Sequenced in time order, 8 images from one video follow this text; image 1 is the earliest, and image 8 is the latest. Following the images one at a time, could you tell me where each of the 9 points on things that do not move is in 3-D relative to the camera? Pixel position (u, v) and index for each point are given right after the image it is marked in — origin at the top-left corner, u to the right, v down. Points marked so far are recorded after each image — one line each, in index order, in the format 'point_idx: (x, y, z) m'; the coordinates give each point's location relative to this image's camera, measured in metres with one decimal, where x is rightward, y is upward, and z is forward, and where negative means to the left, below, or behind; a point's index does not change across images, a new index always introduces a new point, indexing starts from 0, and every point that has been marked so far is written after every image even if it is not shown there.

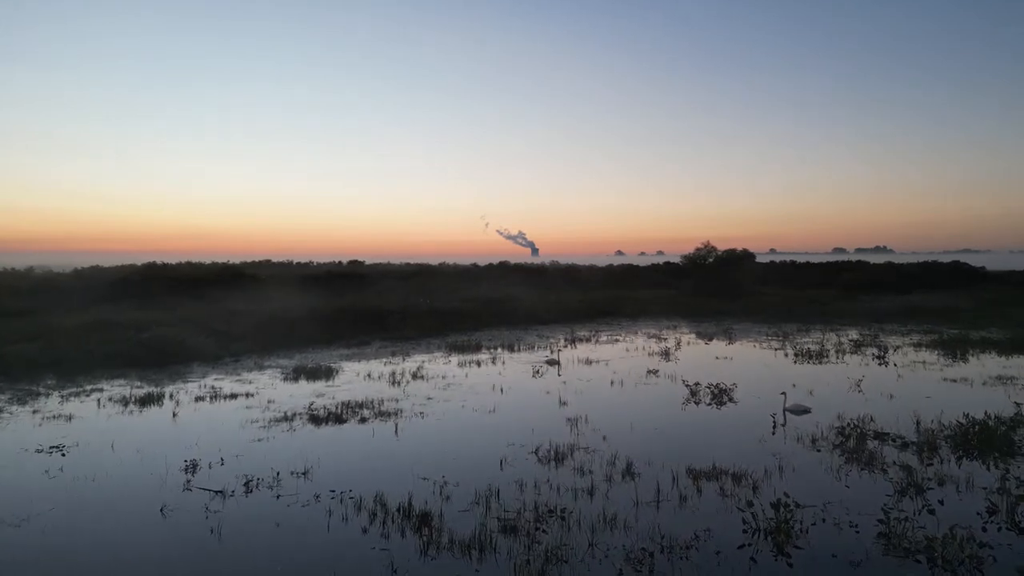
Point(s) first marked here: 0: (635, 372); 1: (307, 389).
0: (+4.6, -3.1, +17.5) m
1: (-6.7, -3.3, +15.3) m
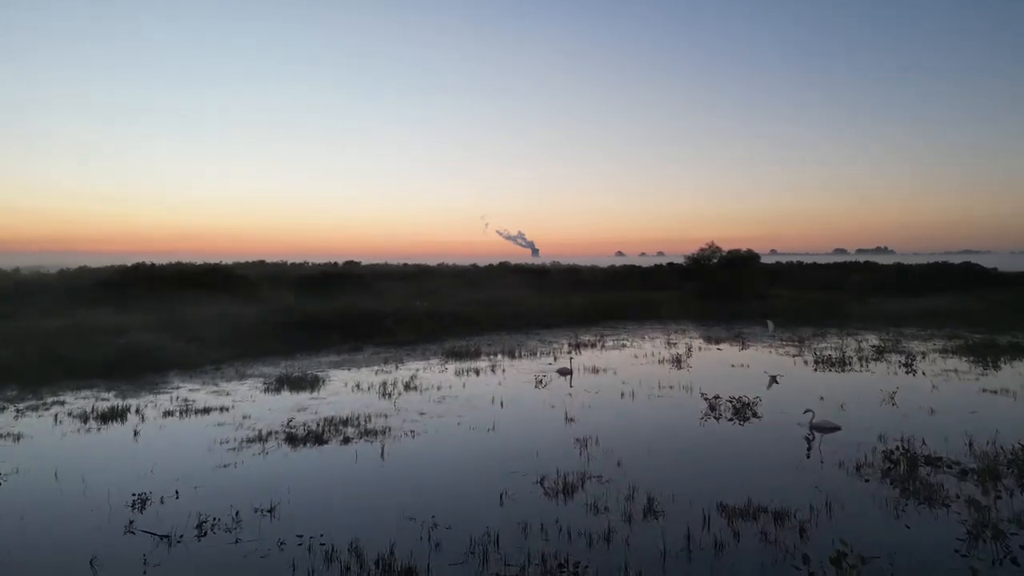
0: (+4.7, -3.2, +16.2) m
1: (-6.7, -3.4, +14.0) m
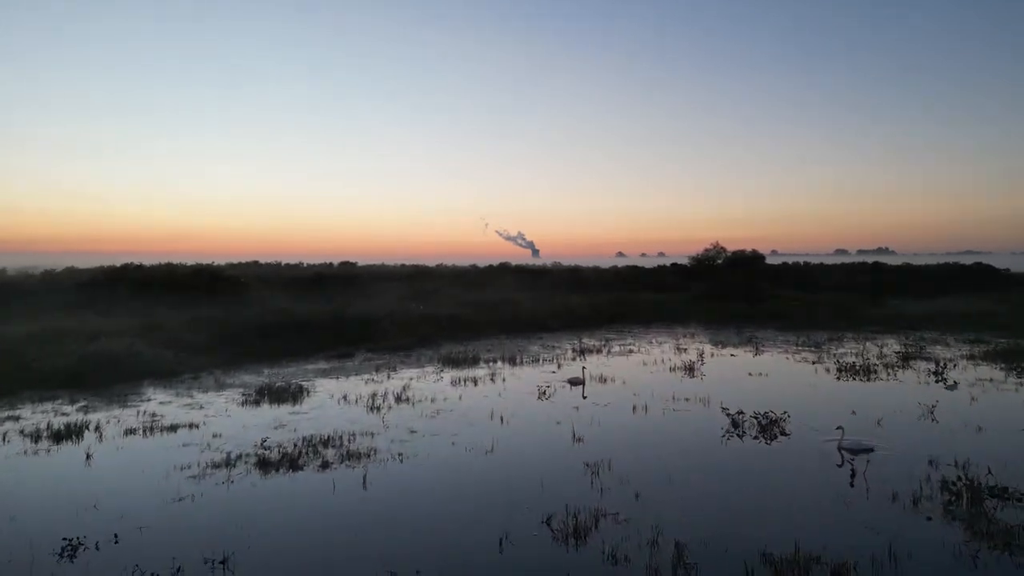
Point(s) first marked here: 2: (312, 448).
0: (+4.7, -3.3, +14.9) m
1: (-6.7, -3.5, +12.7) m
2: (-4.4, -3.5, +10.4) m
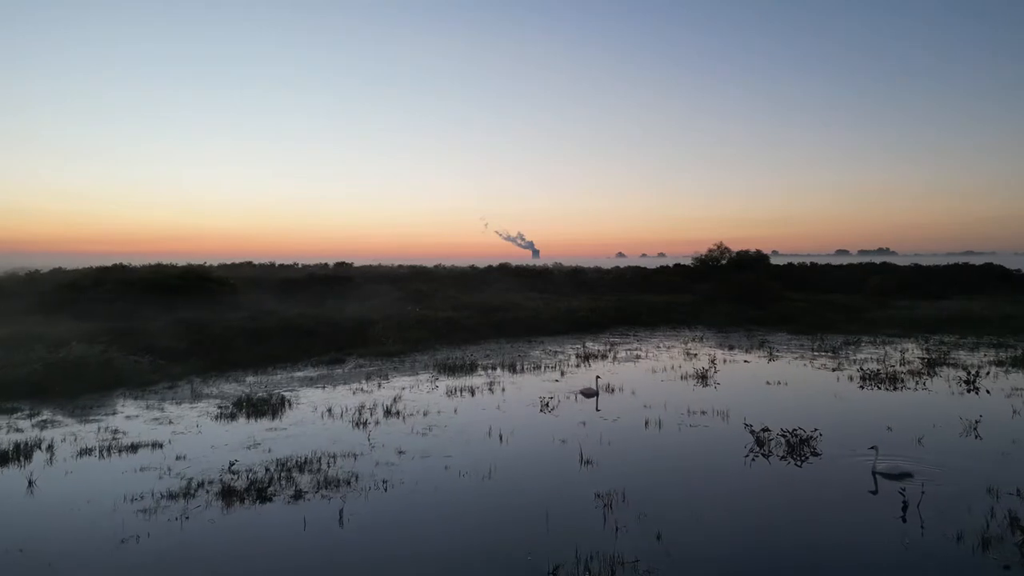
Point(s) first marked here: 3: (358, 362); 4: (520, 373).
0: (+4.7, -3.4, +13.7) m
1: (-6.7, -3.6, +11.5) m
2: (-4.4, -3.6, +9.2) m
3: (-6.5, -3.1, +19.8) m
4: (+0.3, -3.3, +18.1) m
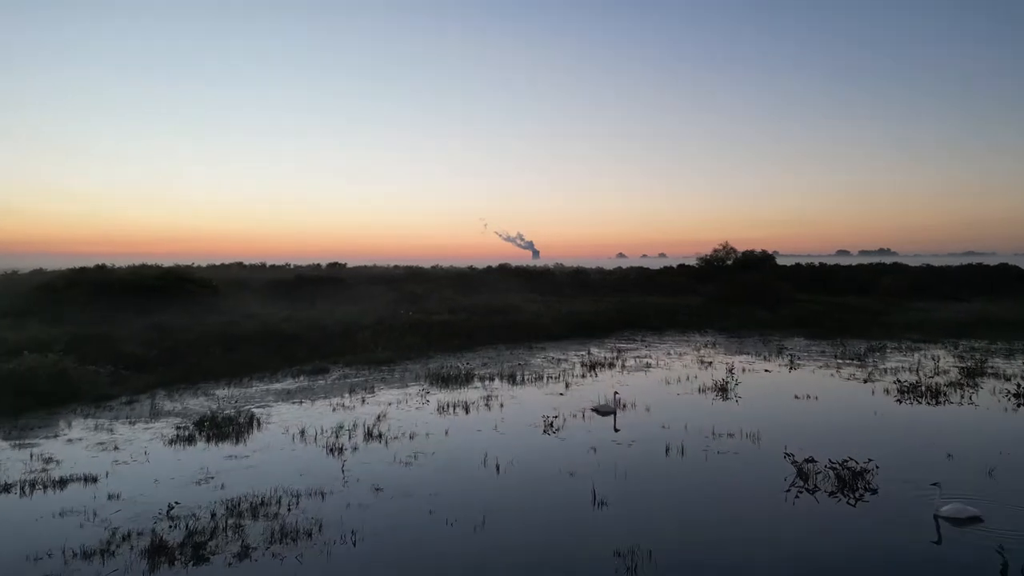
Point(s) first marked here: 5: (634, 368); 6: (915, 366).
0: (+4.7, -3.5, +12.0) m
1: (-6.7, -3.7, +9.8) m
2: (-4.5, -3.7, +7.5) m
3: (-6.5, -3.2, +18.2) m
4: (+0.3, -3.4, +16.4) m
5: (+4.9, -3.2, +19.0) m
6: (+16.4, -3.2, +19.1) m
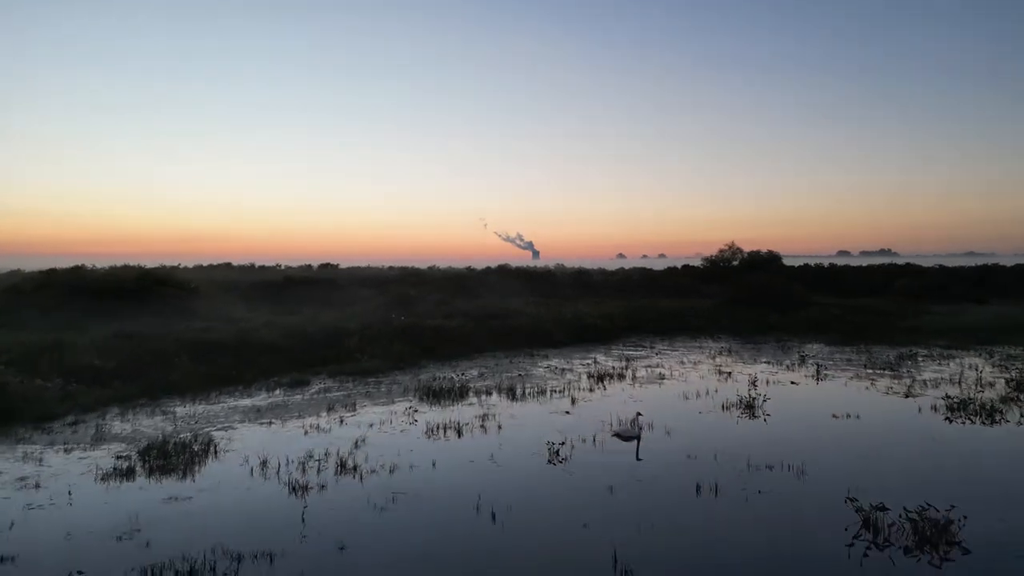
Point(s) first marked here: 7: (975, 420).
0: (+4.6, -3.6, +10.2) m
1: (-6.7, -3.8, +8.1) m
2: (-4.5, -3.8, +5.7) m
3: (-6.6, -3.4, +16.4) m
4: (+0.3, -3.5, +14.7) m
5: (+4.9, -3.3, +17.3) m
6: (+16.4, -3.3, +17.3) m
7: (+12.8, -3.6, +13.0) m
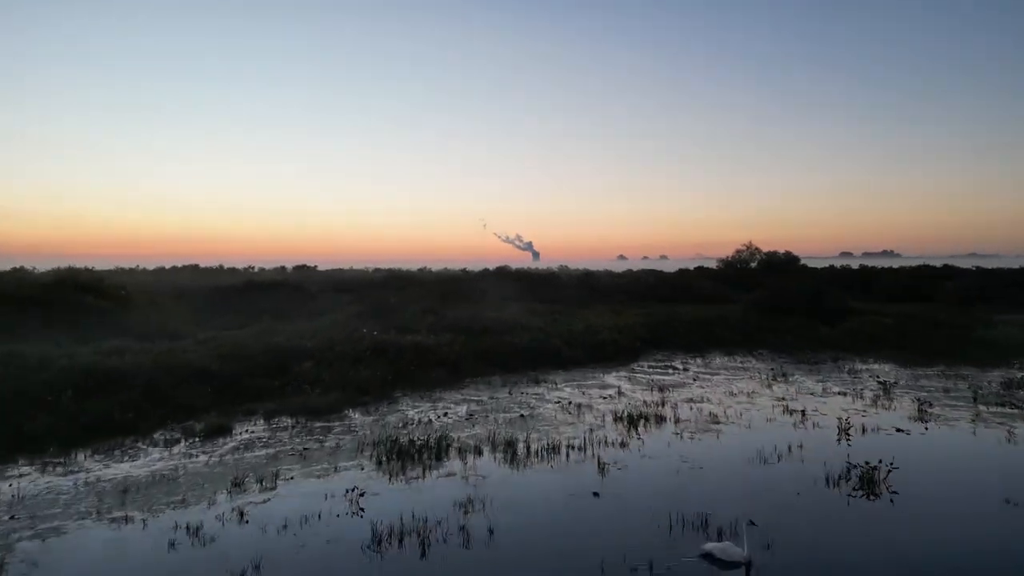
0: (+4.6, -3.9, +5.7) m
1: (-6.7, -4.1, +3.5) m
2: (-4.5, -4.1, +1.2) m
3: (-6.6, -3.7, +11.9) m
4: (+0.3, -3.8, +10.1) m
5: (+4.9, -3.6, +12.7) m
6: (+16.4, -3.6, +12.8) m
7: (+12.8, -3.9, +8.4) m
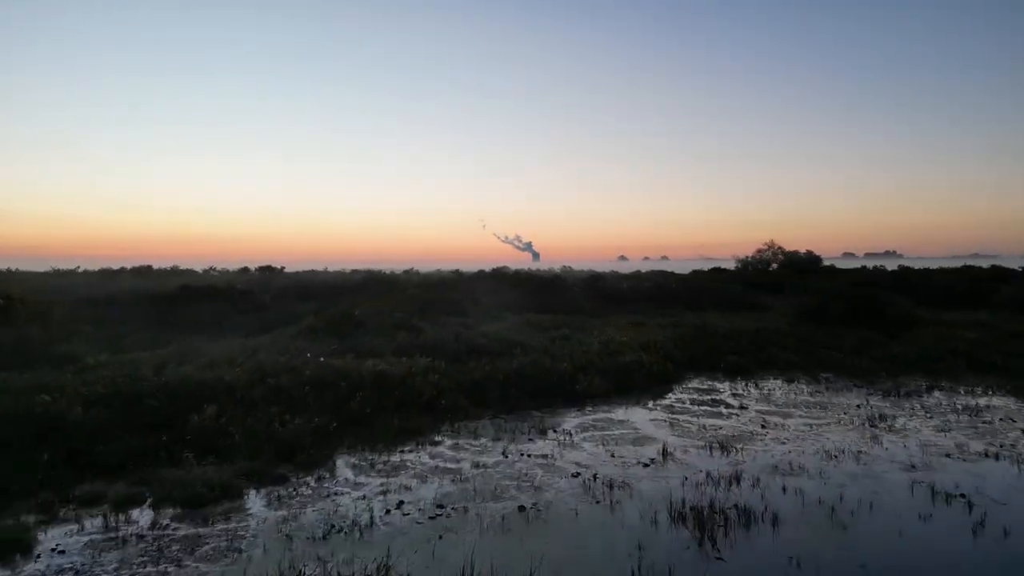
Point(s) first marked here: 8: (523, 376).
0: (+4.5, -4.2, +0.8) m
1: (-6.8, -4.3, -1.4) m
2: (-4.6, -4.4, -3.7) m
3: (-6.7, -3.9, +7.0) m
4: (+0.2, -4.1, +5.2) m
5: (+4.8, -3.9, +7.8) m
6: (+16.3, -3.9, +7.9) m
7: (+12.7, -4.2, +3.5) m
8: (+0.4, -2.8, +14.9) m
